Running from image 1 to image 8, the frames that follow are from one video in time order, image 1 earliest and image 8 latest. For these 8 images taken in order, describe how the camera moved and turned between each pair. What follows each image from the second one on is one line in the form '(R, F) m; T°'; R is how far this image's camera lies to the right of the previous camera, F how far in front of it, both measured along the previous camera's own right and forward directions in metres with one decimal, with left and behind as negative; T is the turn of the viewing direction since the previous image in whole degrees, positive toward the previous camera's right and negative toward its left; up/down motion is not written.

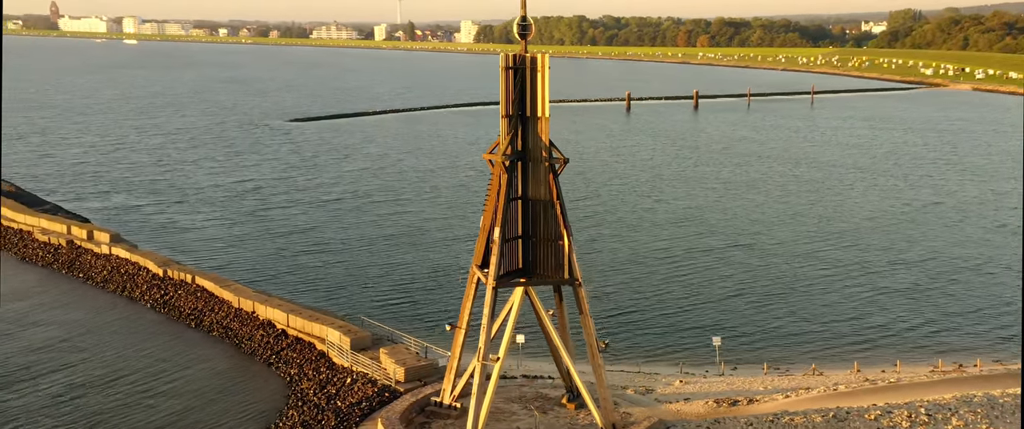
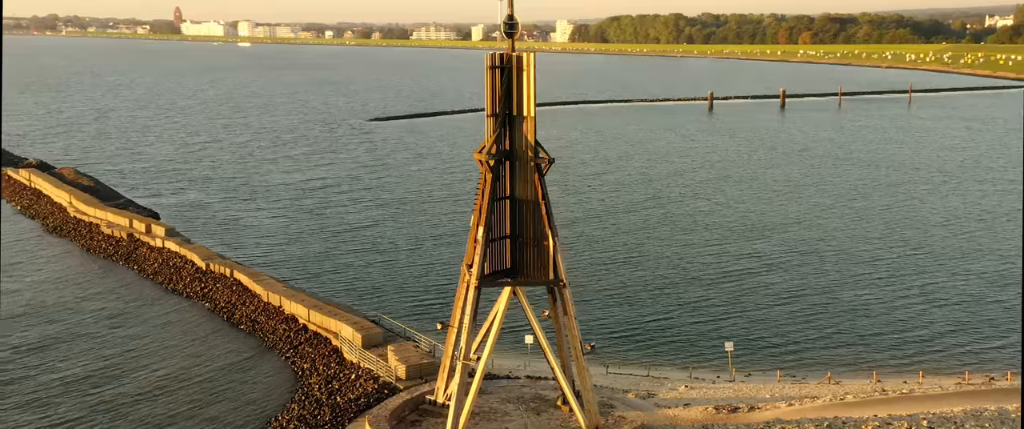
(+0.9, +0.1) m; -5°
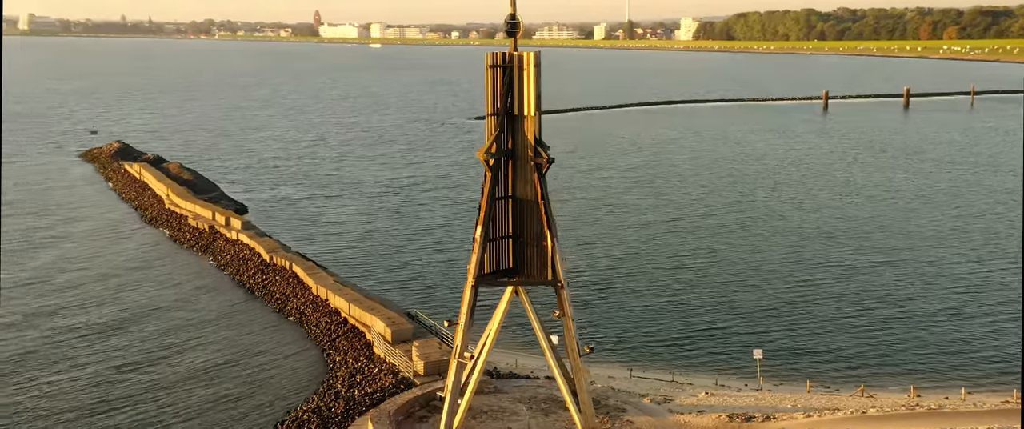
(+1.0, +0.1) m; -6°
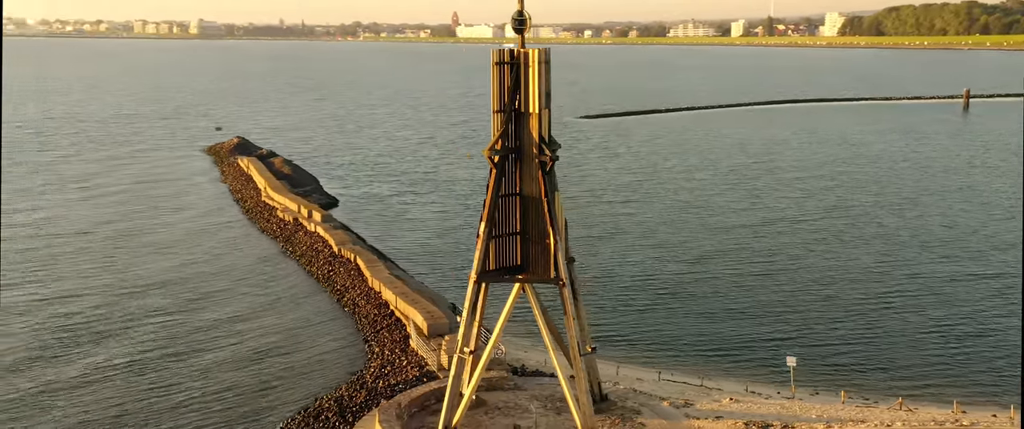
(+1.1, 0.0) m; -7°
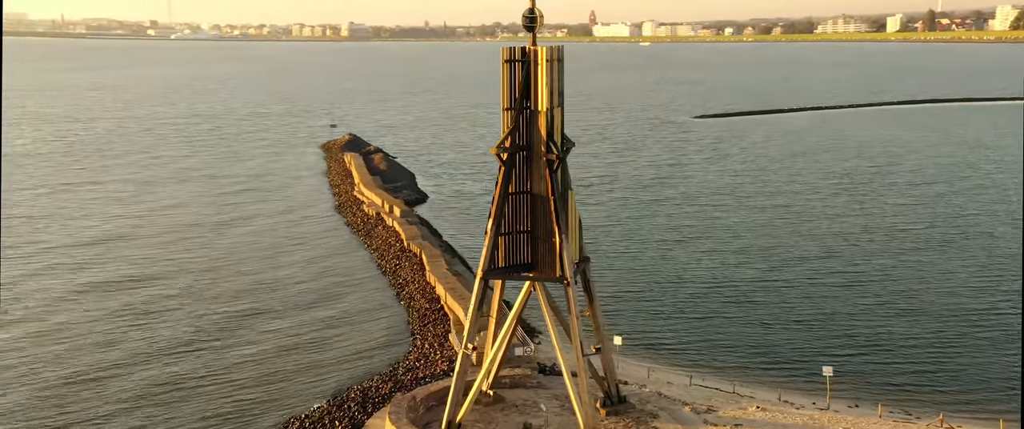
(+1.0, 0.0) m; -7°
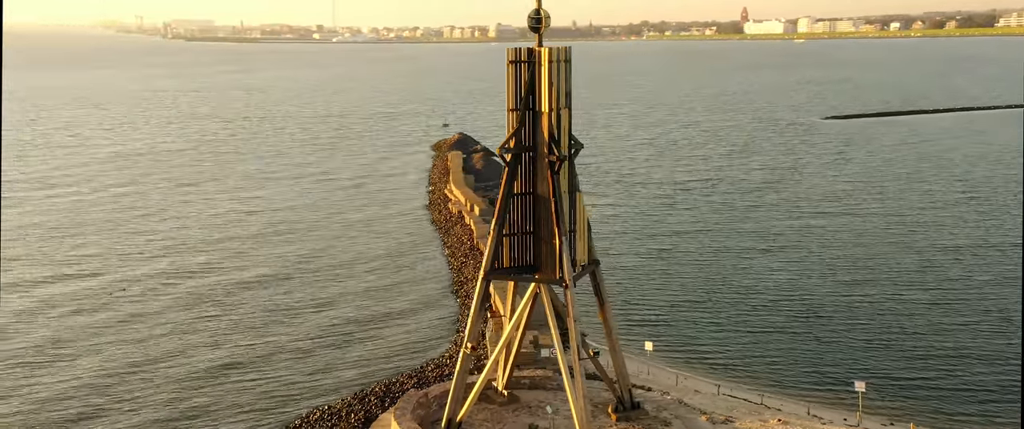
(+1.1, +0.1) m; -7°
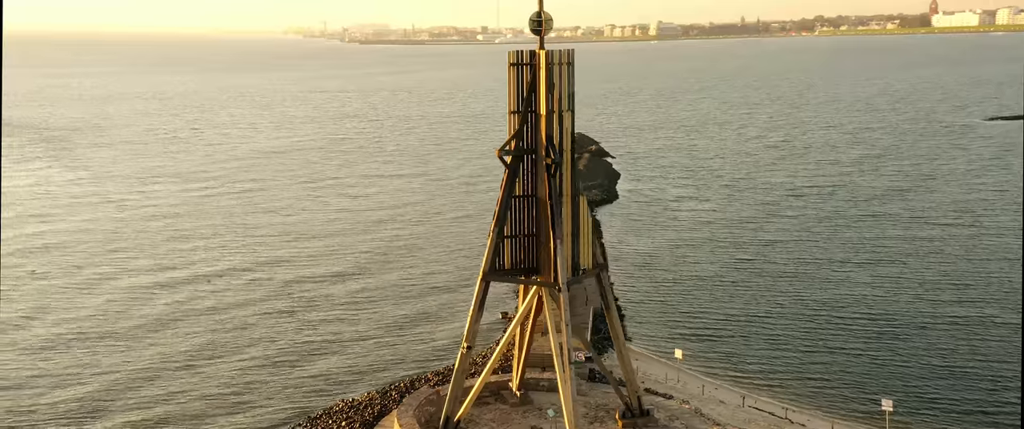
(+1.3, 0.0) m; -8°
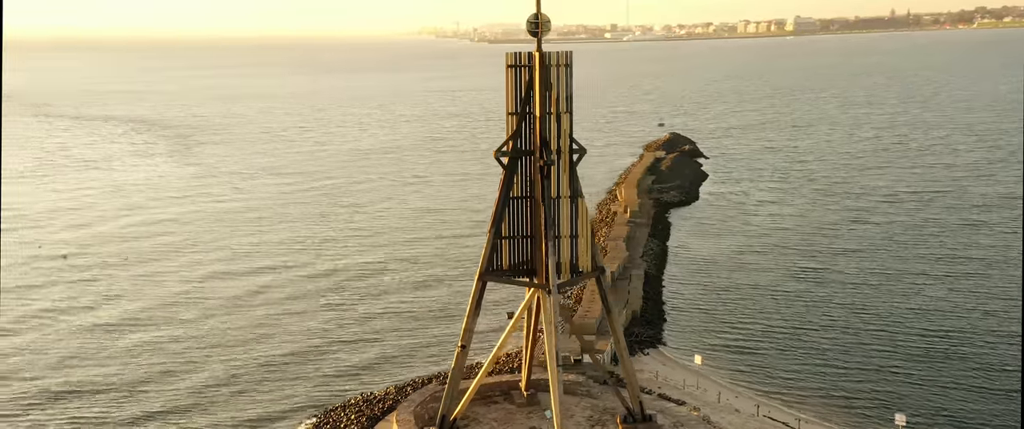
(+1.1, 0.0) m; -6°
